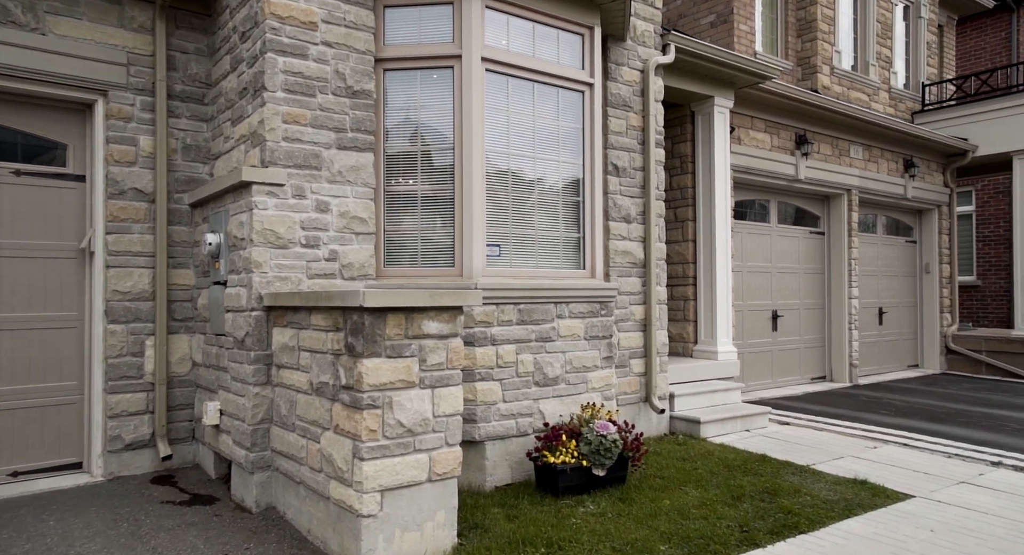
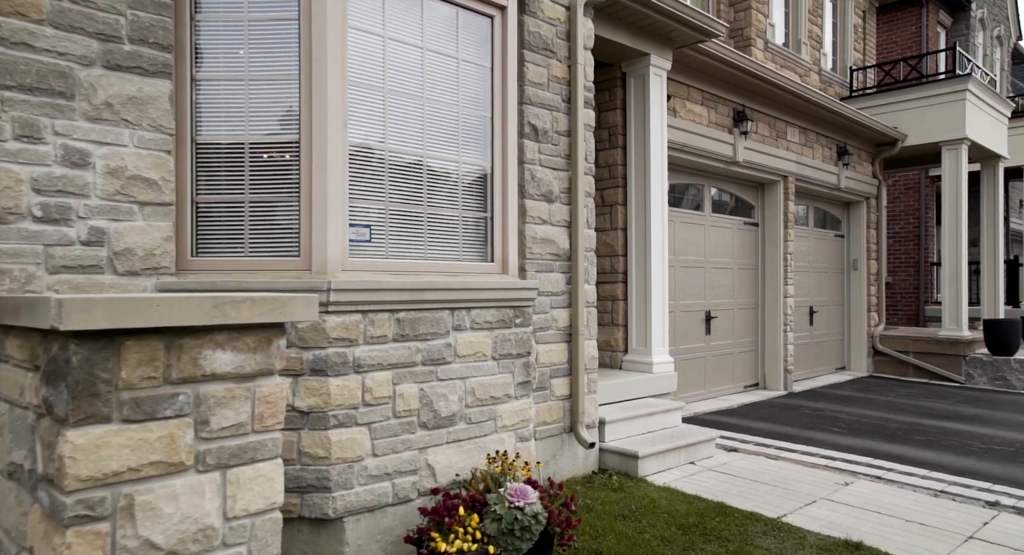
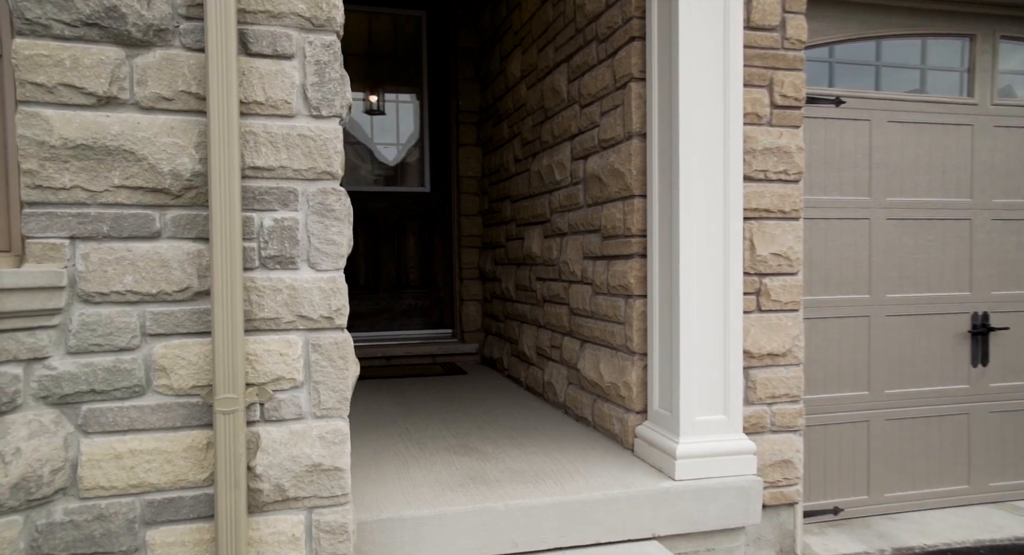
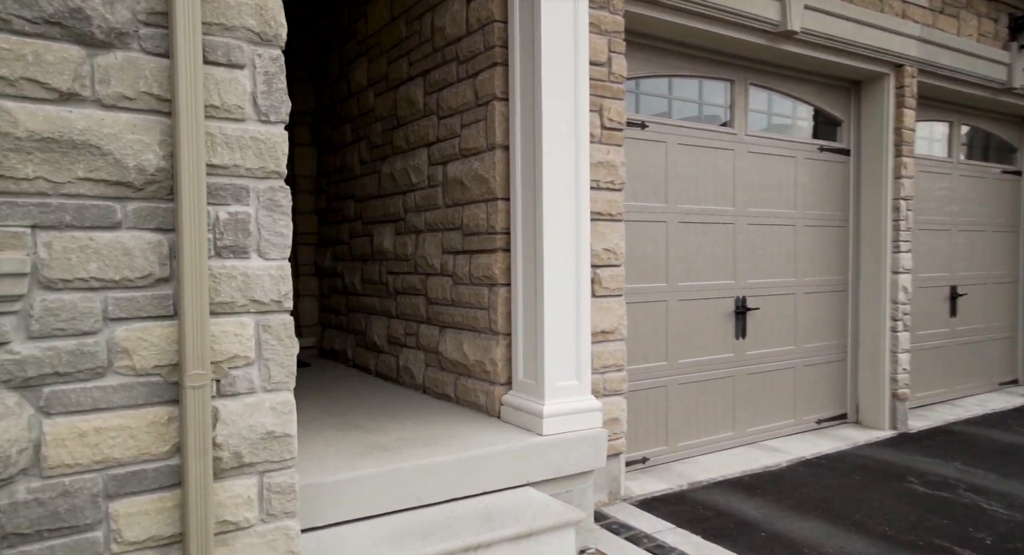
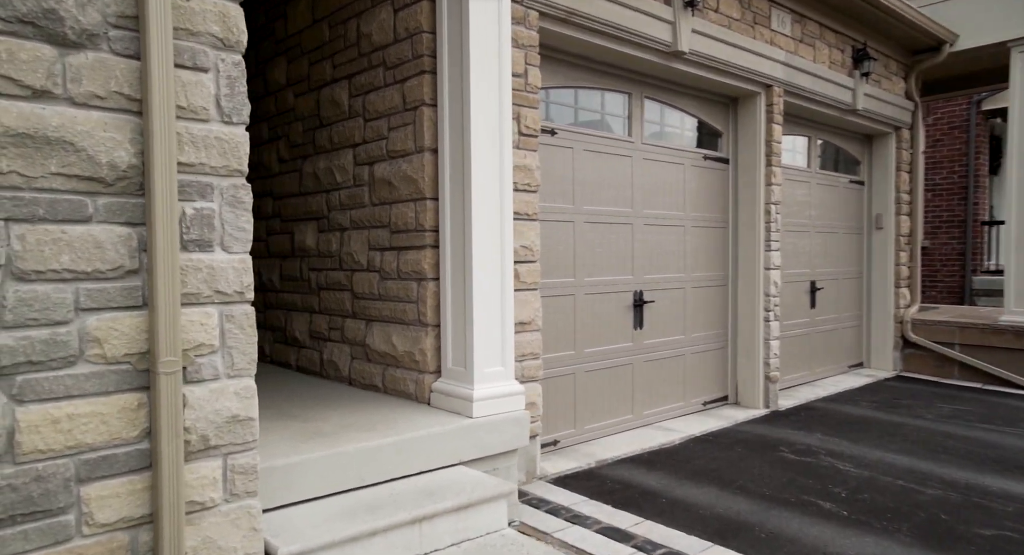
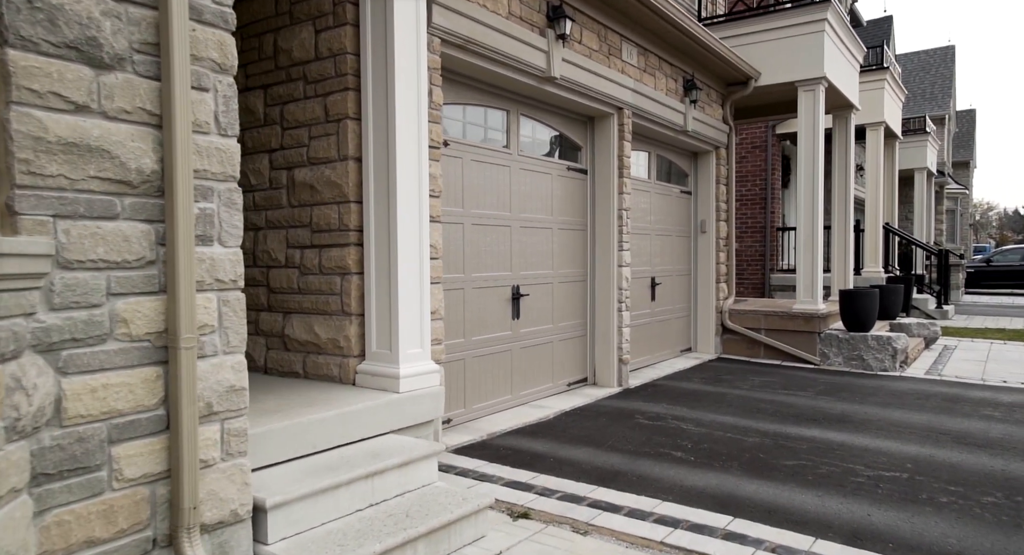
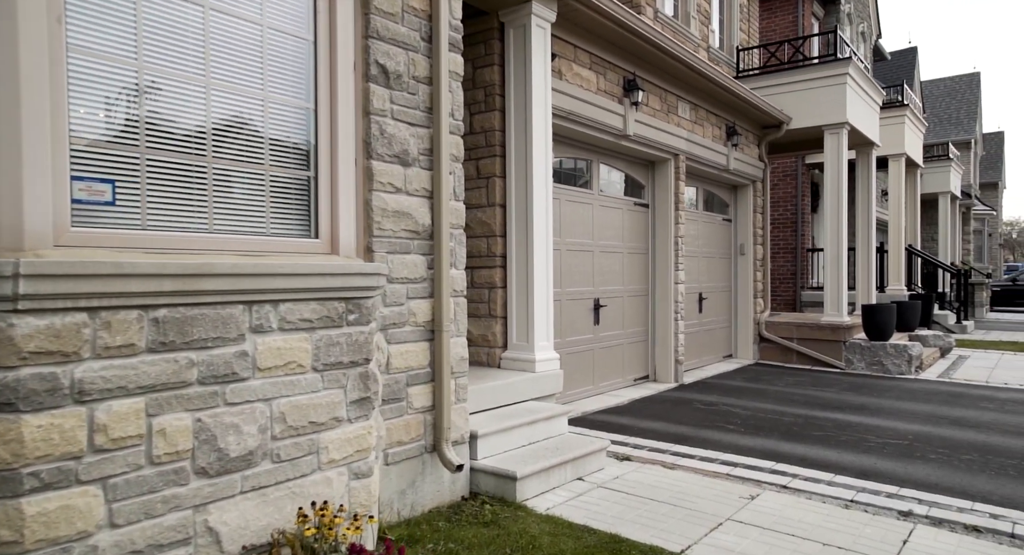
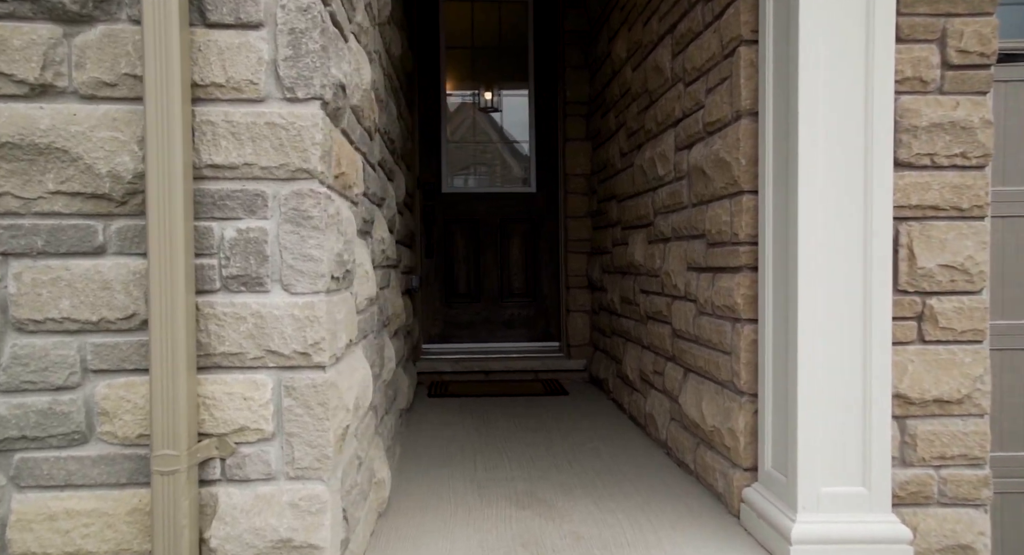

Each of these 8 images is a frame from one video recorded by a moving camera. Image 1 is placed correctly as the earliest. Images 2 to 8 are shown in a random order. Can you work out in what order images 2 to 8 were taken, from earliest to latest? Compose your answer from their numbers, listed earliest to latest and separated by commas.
2, 7, 6, 5, 4, 3, 8
